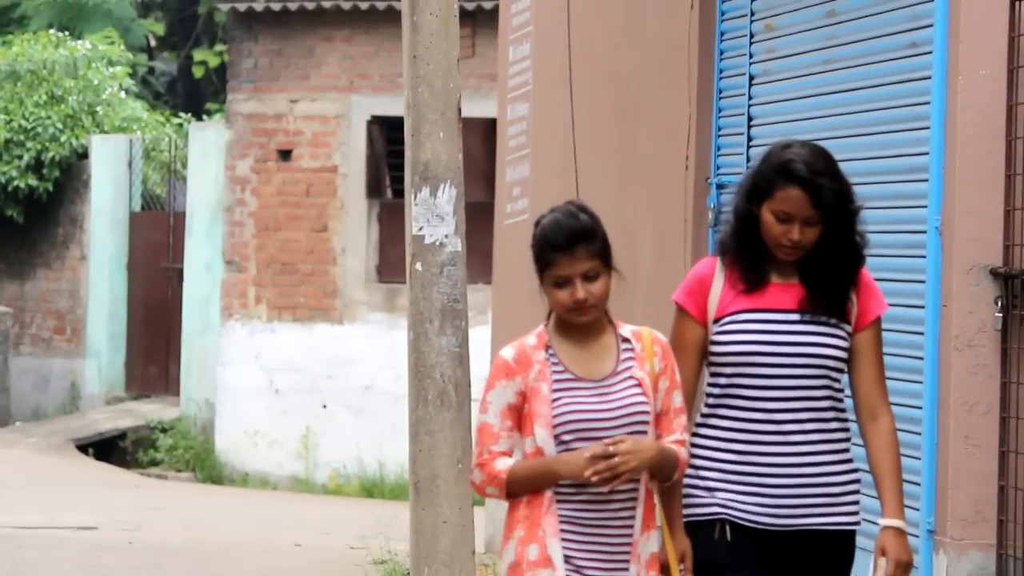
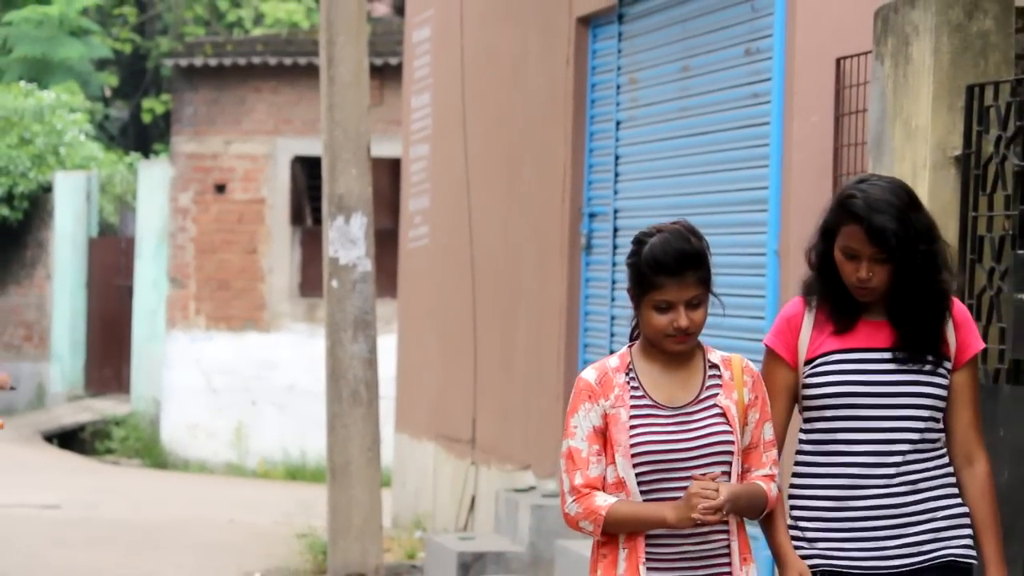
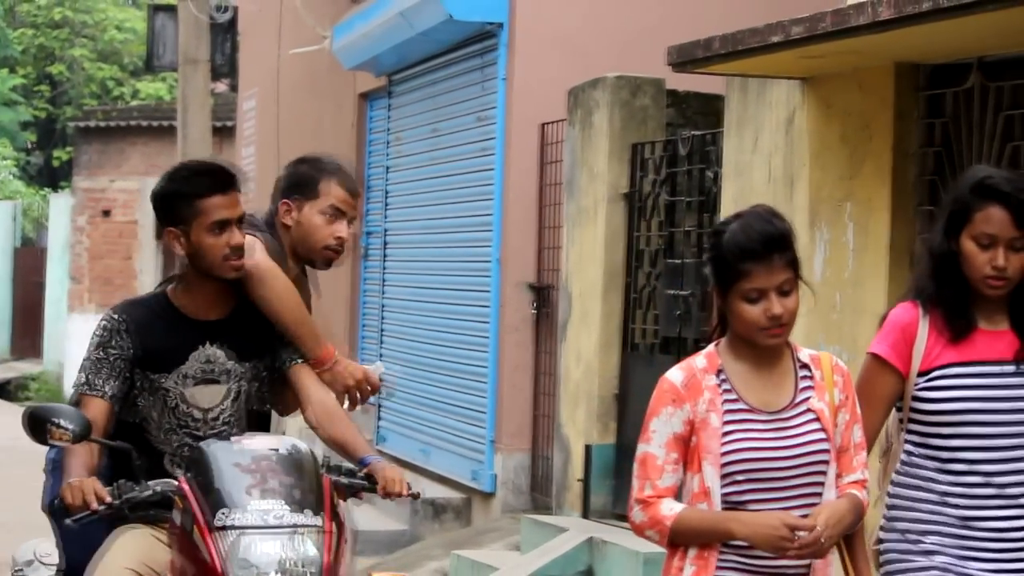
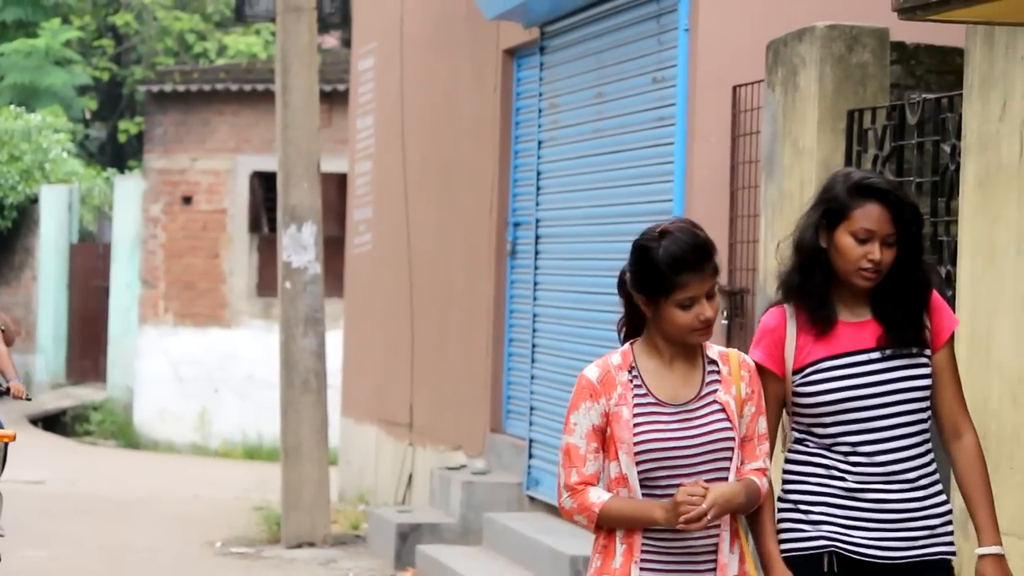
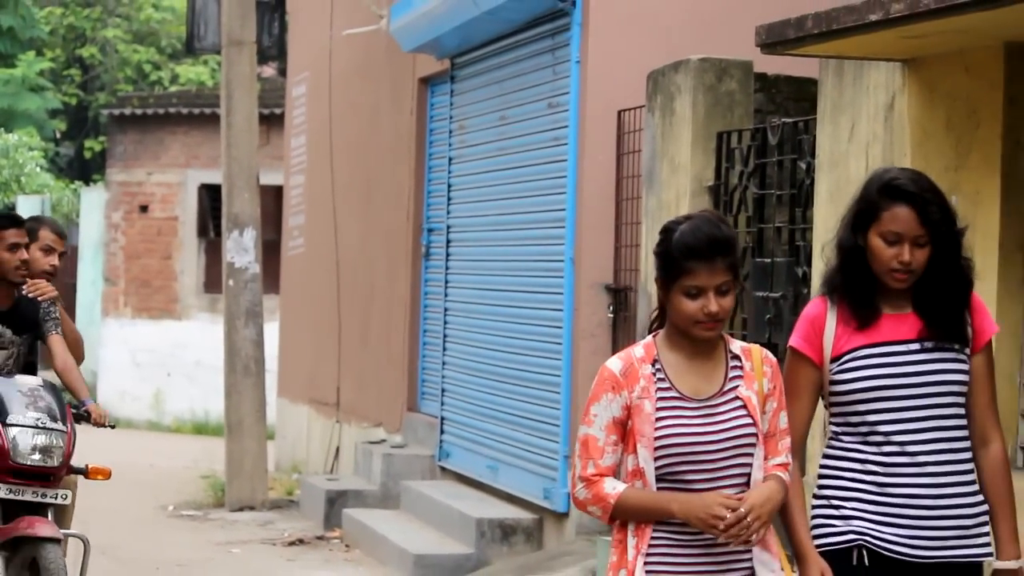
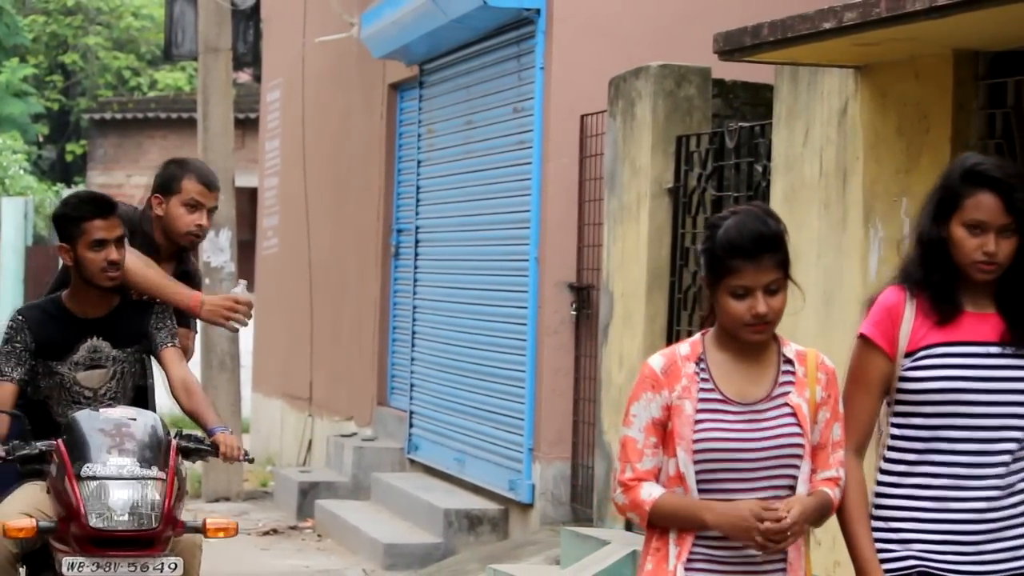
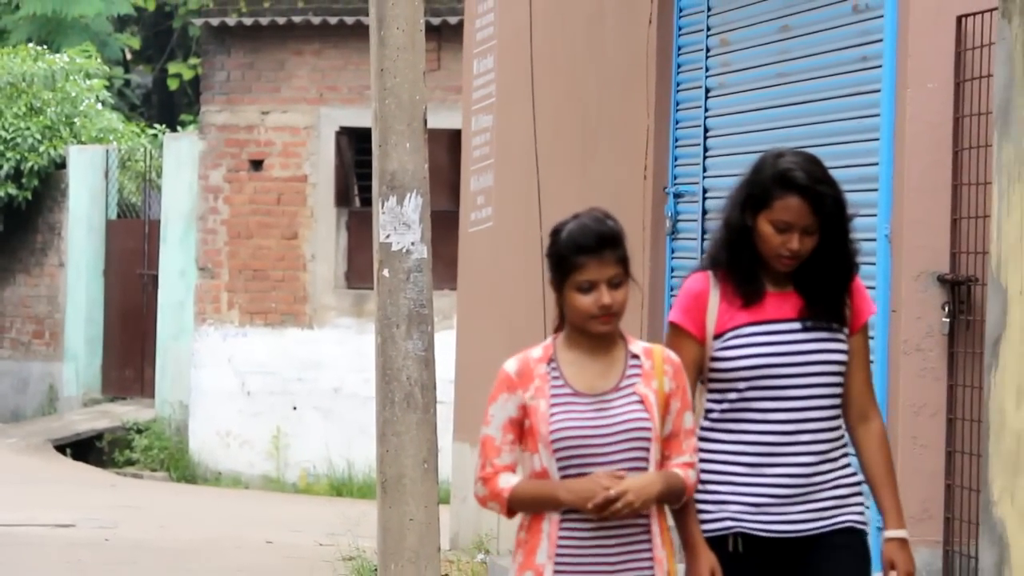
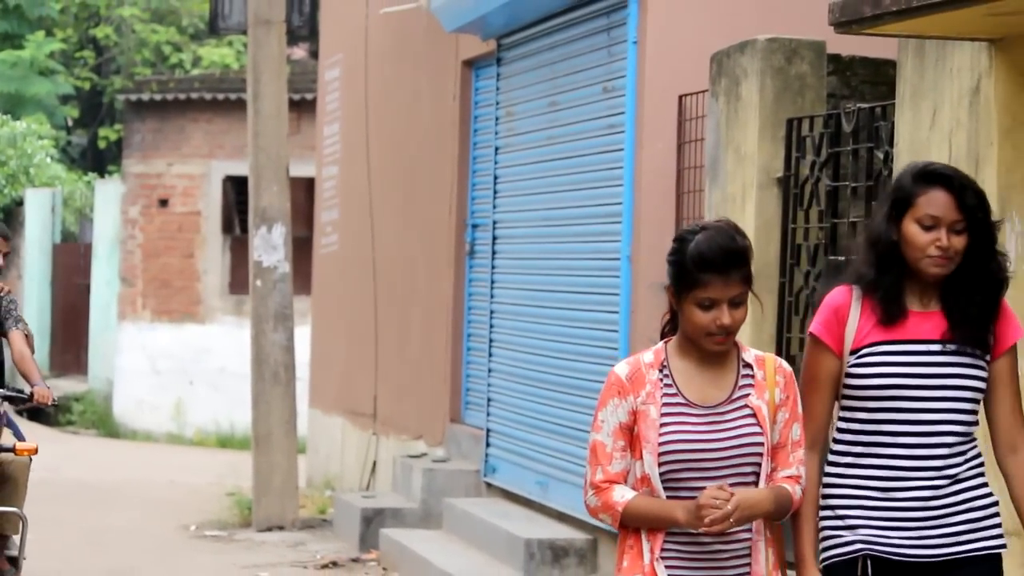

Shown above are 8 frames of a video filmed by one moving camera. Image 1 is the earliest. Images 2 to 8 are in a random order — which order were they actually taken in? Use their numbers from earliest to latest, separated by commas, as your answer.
7, 2, 4, 8, 5, 6, 3
